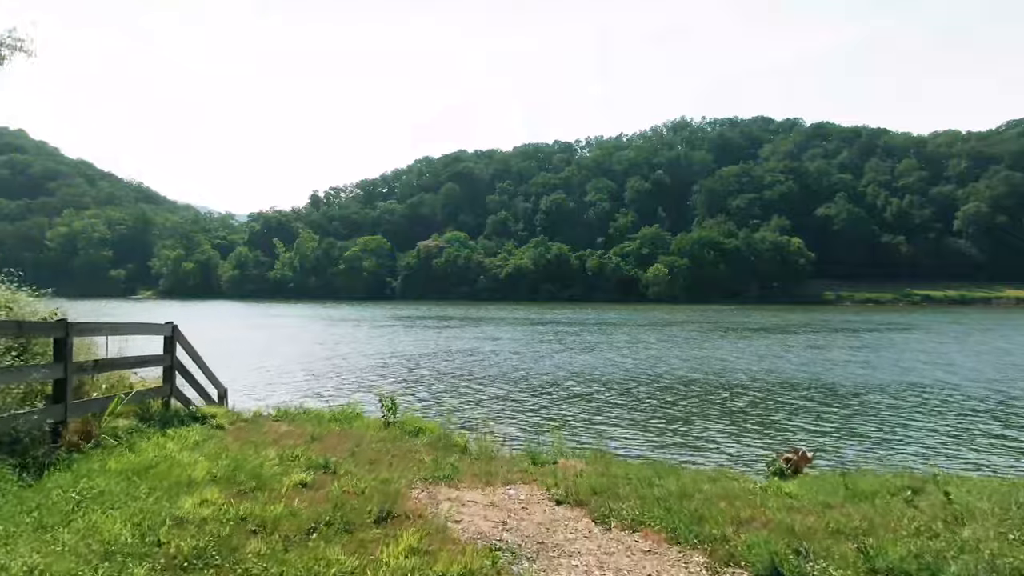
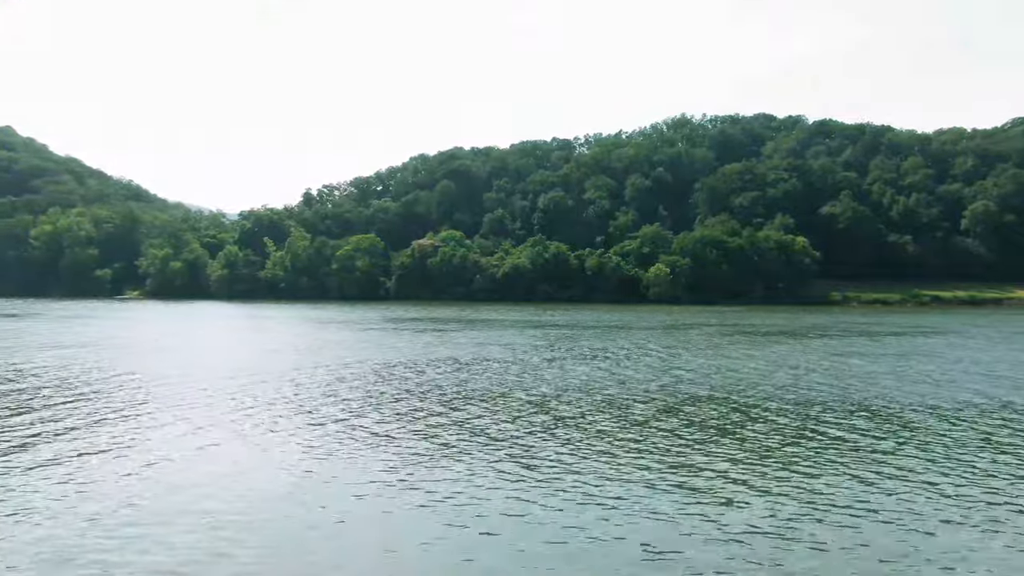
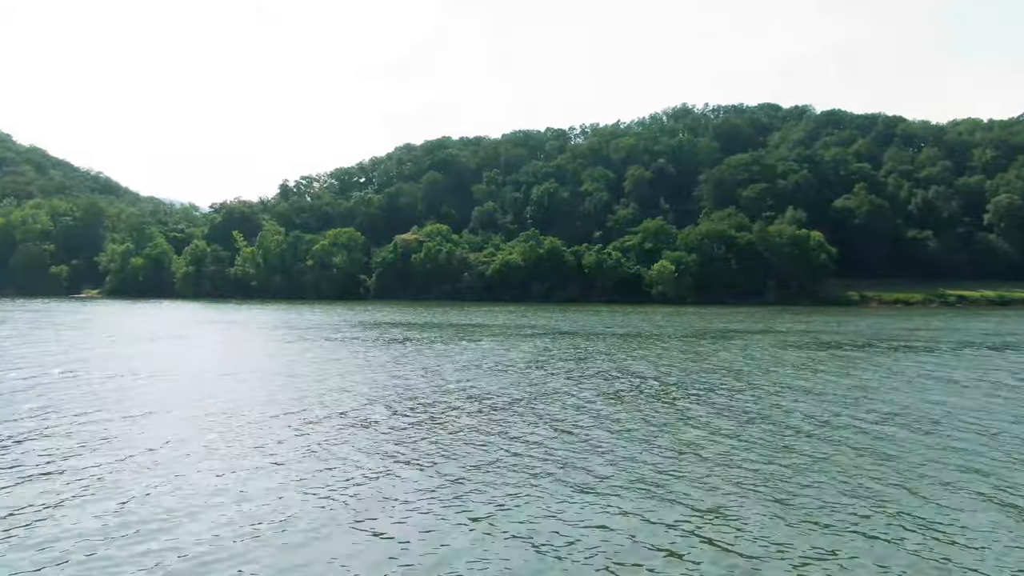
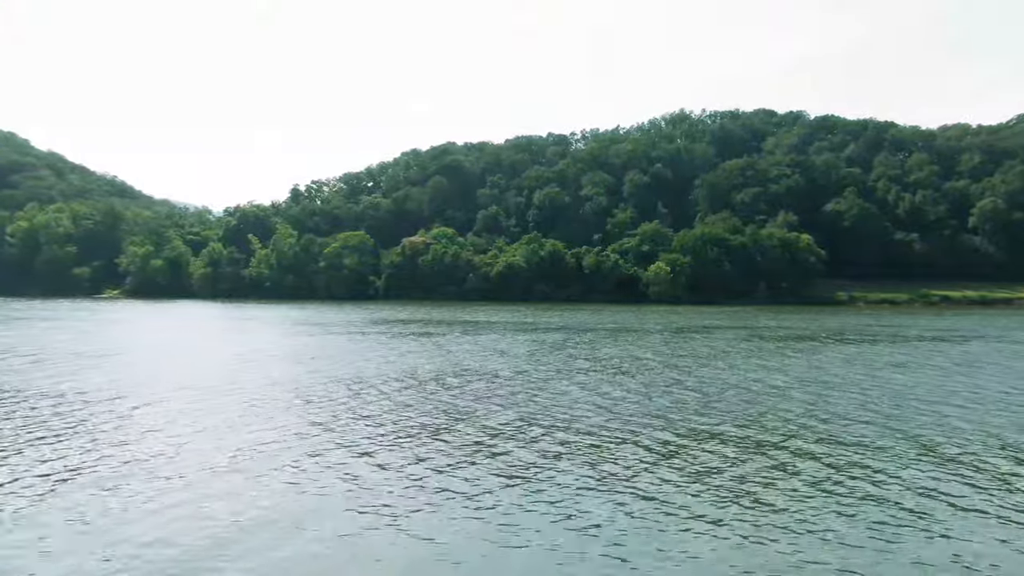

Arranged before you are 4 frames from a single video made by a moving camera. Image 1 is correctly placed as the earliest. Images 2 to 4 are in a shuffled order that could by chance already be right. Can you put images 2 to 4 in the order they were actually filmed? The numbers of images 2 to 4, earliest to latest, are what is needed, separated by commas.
2, 4, 3
